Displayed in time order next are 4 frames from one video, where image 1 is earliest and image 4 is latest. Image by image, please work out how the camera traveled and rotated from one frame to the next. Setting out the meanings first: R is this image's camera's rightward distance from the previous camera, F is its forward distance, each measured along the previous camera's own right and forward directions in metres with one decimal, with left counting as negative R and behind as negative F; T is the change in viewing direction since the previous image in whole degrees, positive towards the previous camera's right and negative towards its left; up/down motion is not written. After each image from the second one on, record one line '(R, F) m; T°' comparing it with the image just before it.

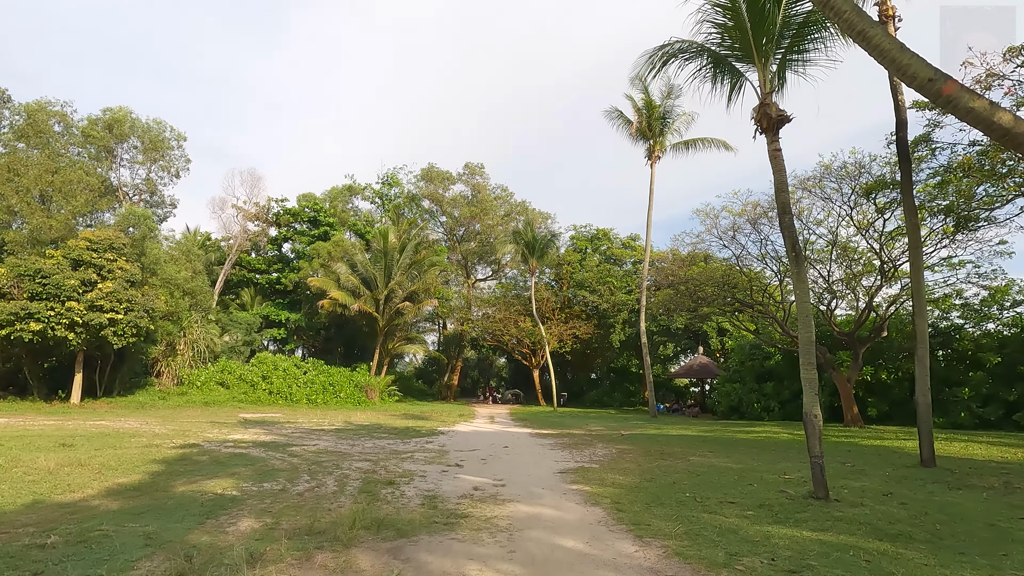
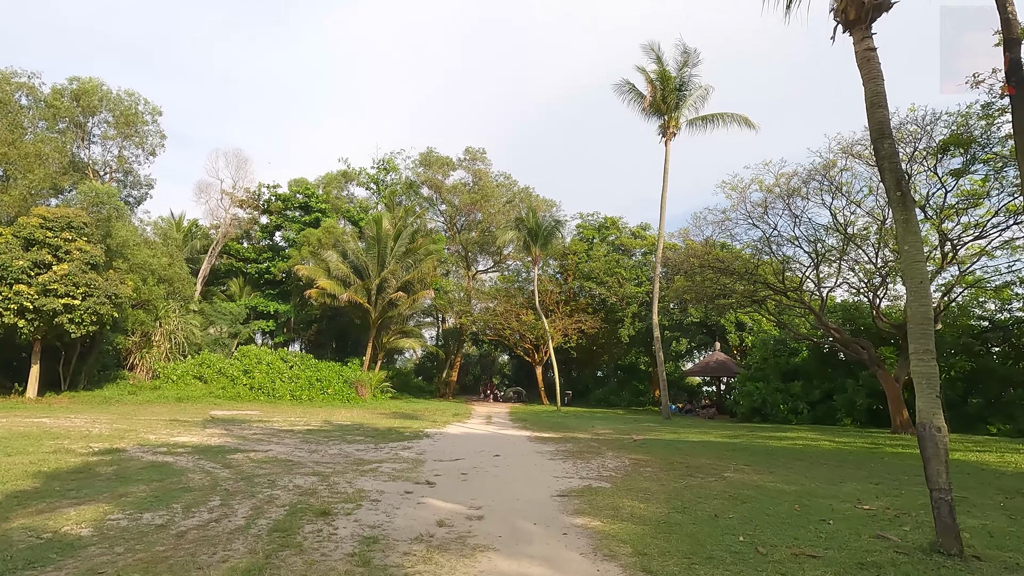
(+0.2, +1.9) m; -1°
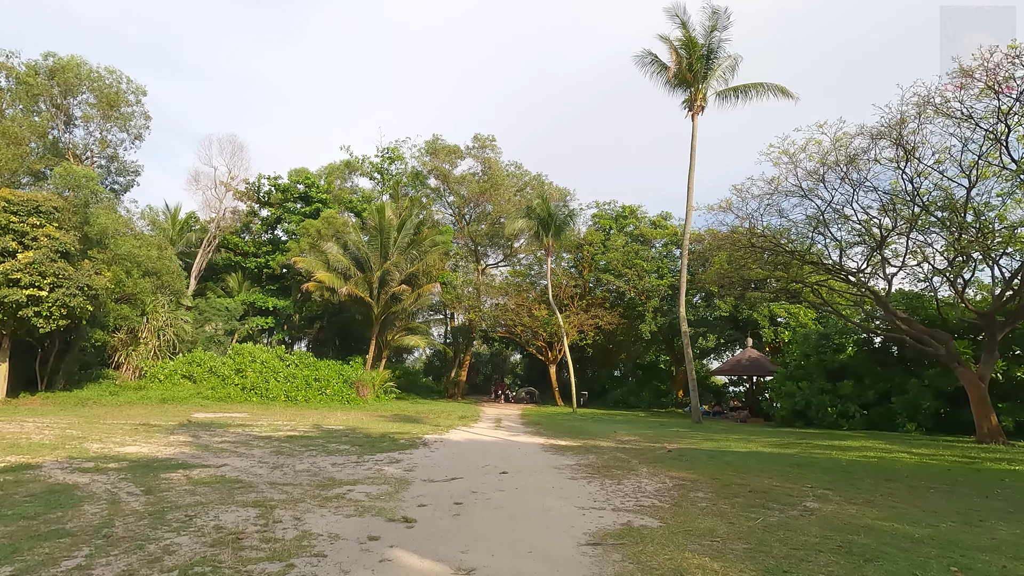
(0.0, +1.9) m; -1°
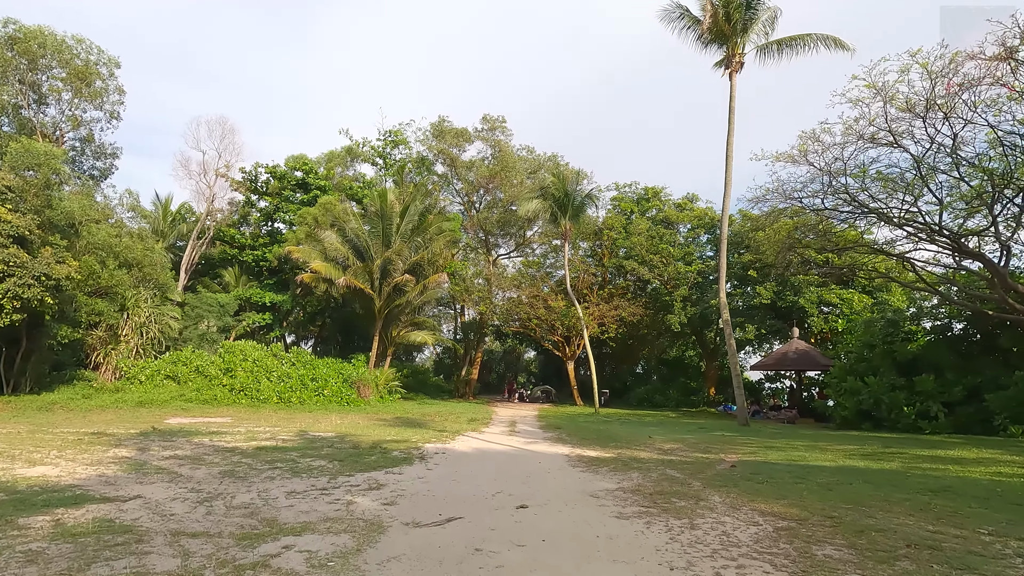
(-0.1, +2.2) m; -1°
